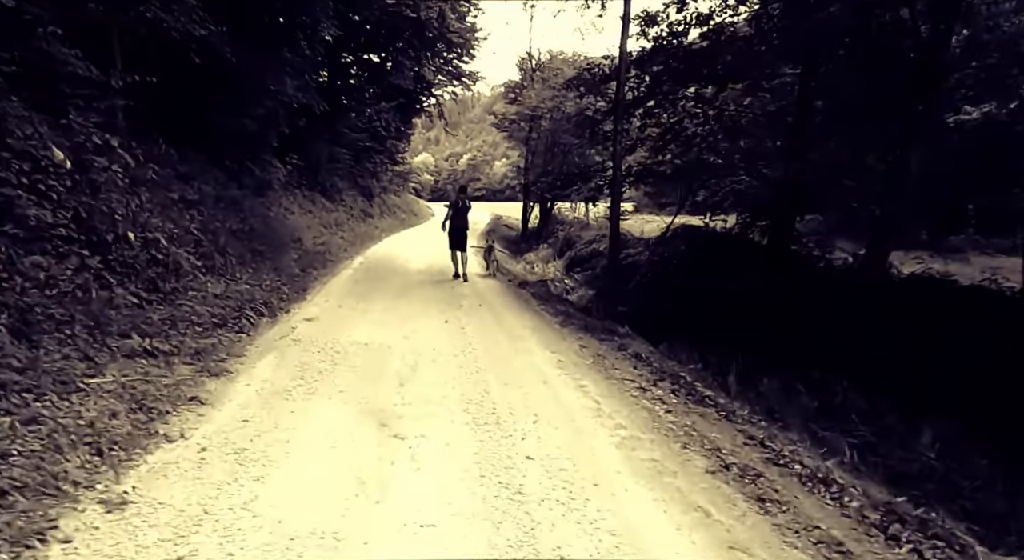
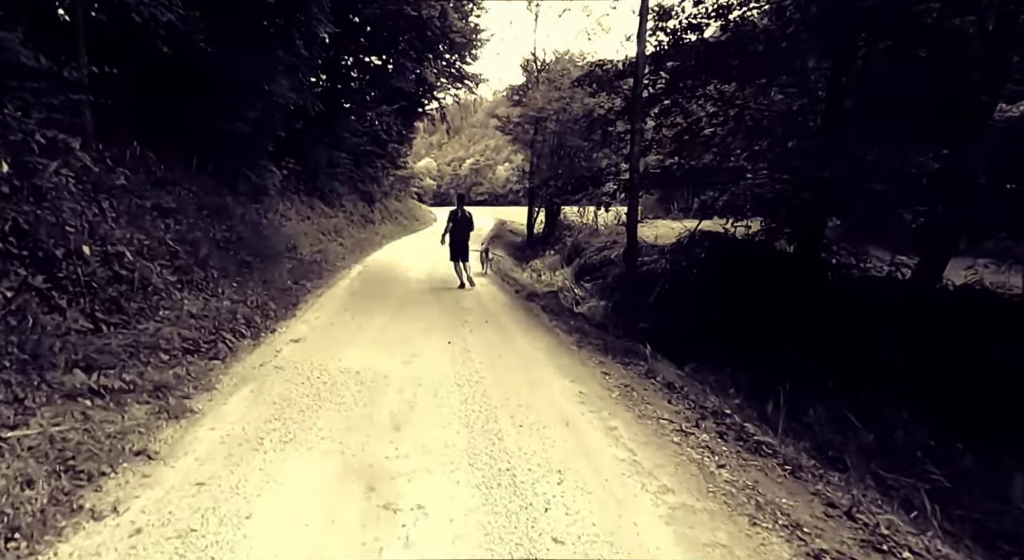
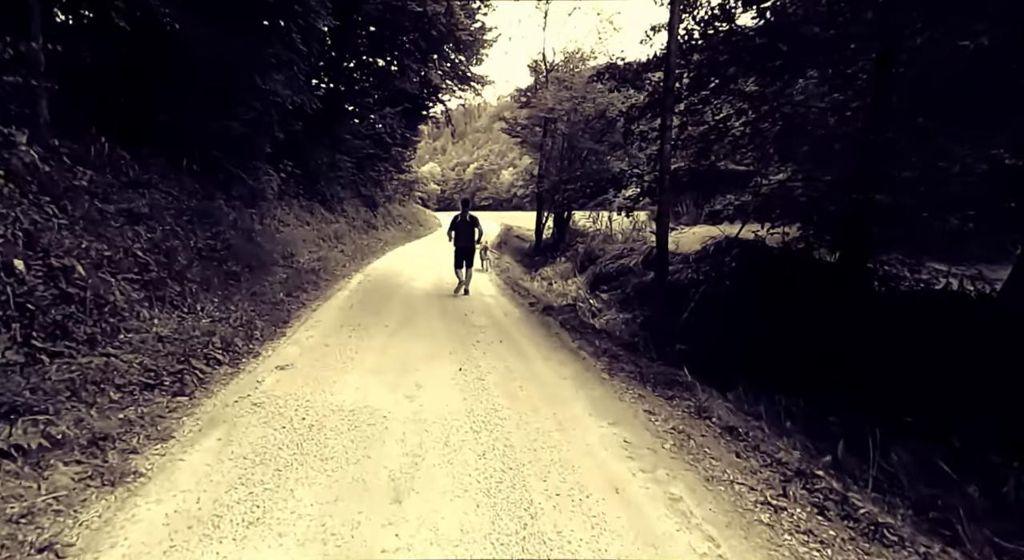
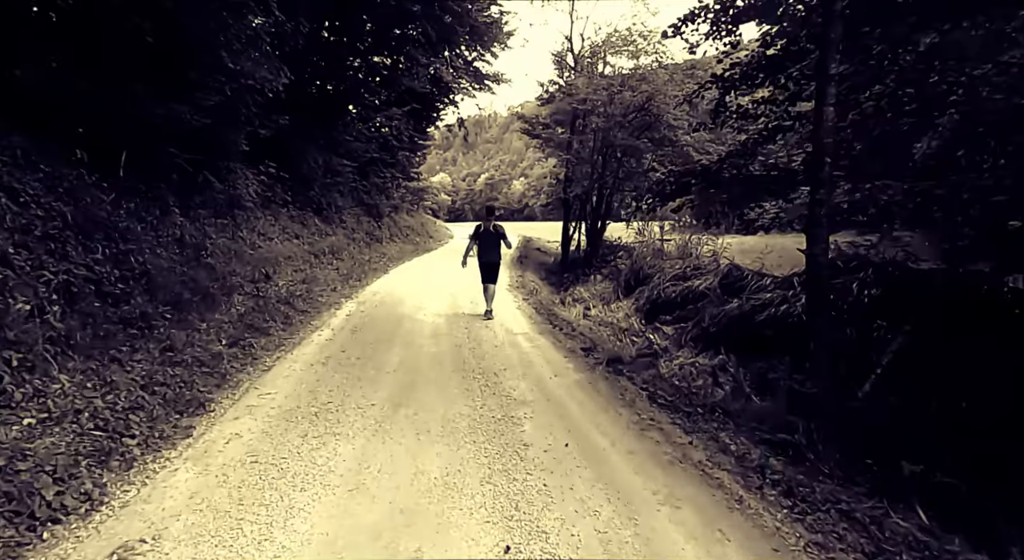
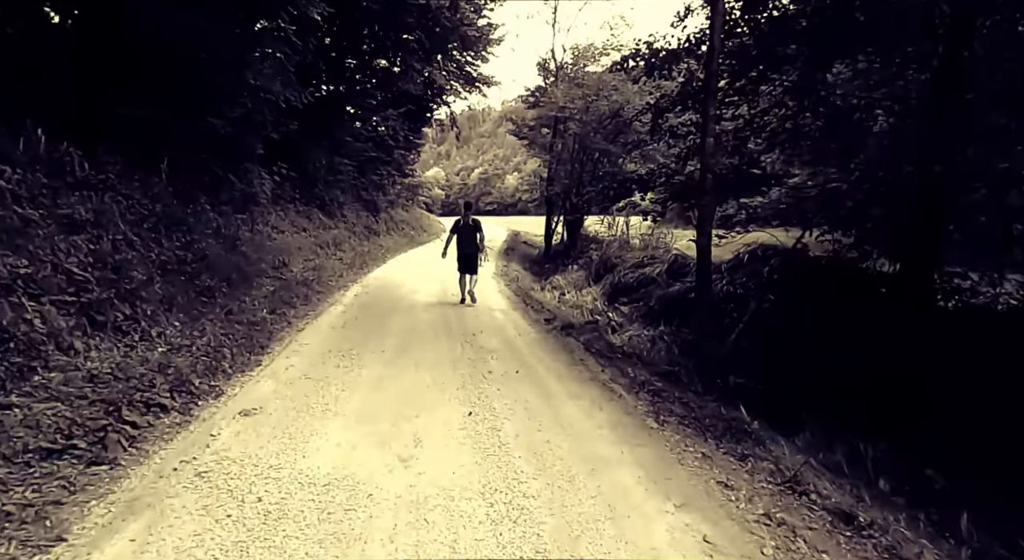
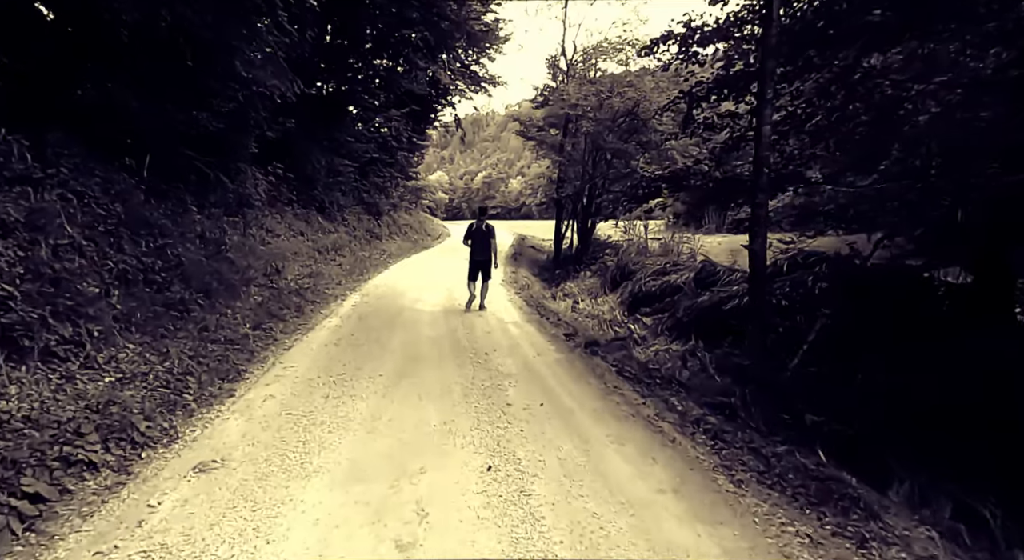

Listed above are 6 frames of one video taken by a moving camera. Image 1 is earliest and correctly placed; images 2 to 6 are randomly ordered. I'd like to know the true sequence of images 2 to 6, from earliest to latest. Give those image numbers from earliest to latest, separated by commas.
2, 3, 5, 6, 4
